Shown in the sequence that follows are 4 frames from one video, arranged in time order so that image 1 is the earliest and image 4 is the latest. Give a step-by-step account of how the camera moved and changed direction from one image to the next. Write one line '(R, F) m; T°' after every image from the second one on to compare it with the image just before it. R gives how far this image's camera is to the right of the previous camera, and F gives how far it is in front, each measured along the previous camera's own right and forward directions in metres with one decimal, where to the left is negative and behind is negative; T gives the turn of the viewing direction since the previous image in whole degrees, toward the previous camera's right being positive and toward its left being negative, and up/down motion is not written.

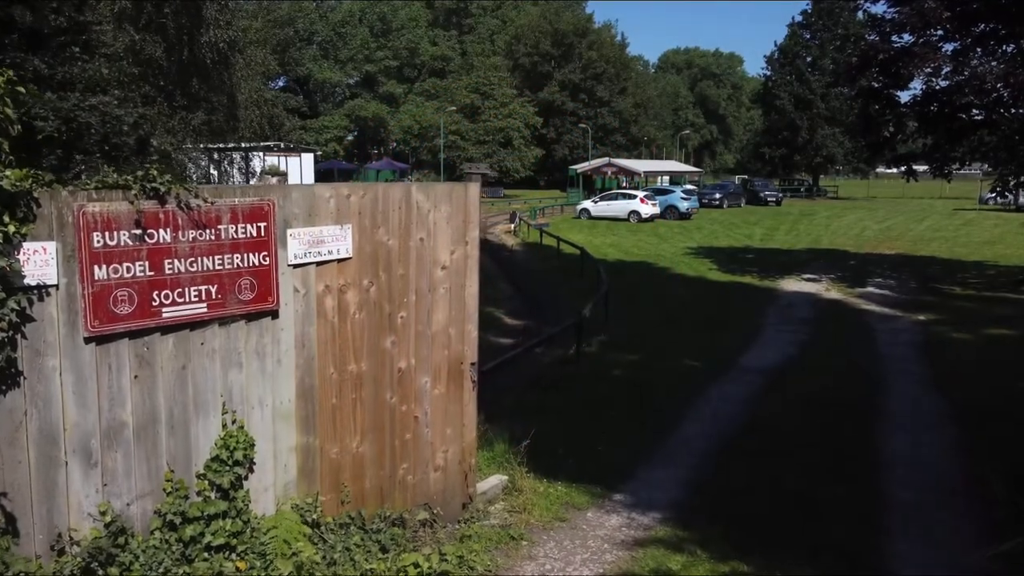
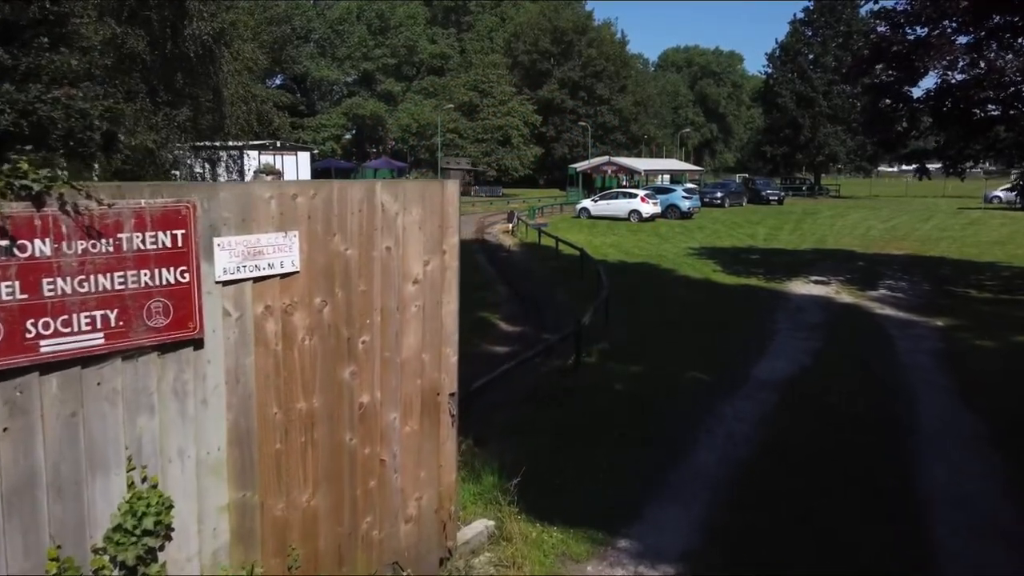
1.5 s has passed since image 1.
(+0.1, +0.8) m; 0°
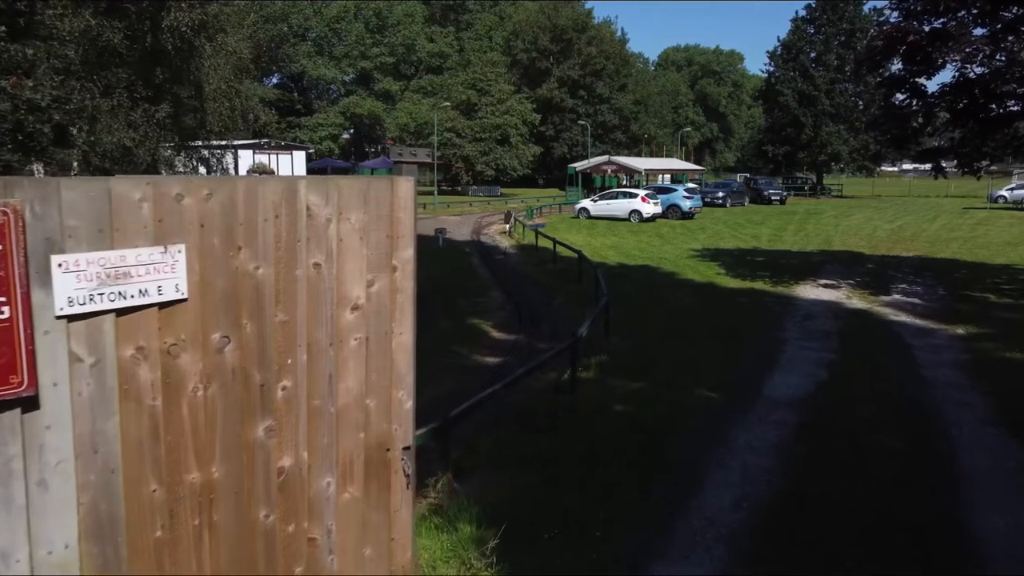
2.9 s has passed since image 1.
(+0.1, +0.9) m; 0°
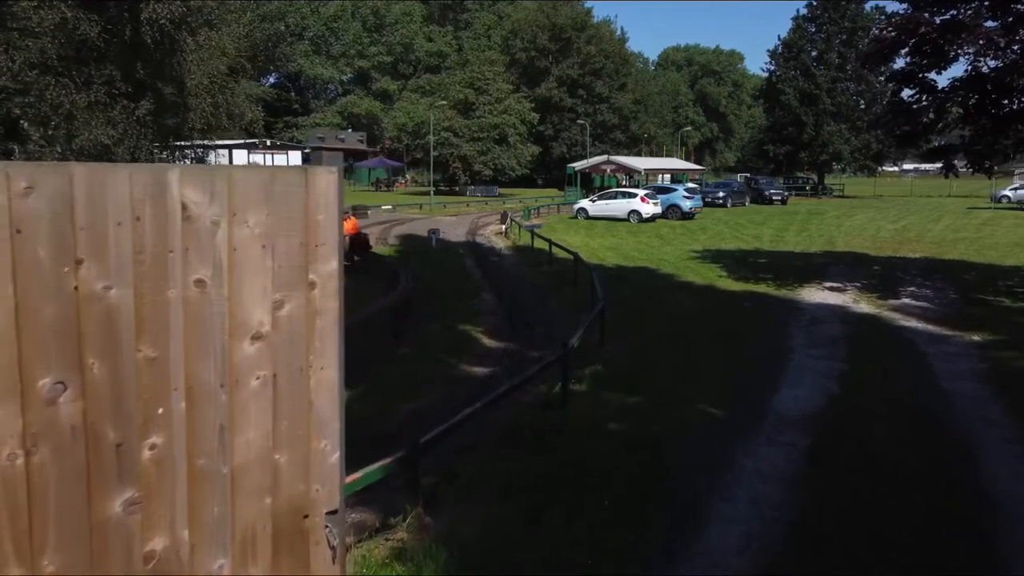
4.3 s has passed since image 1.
(+0.1, +0.7) m; 0°
